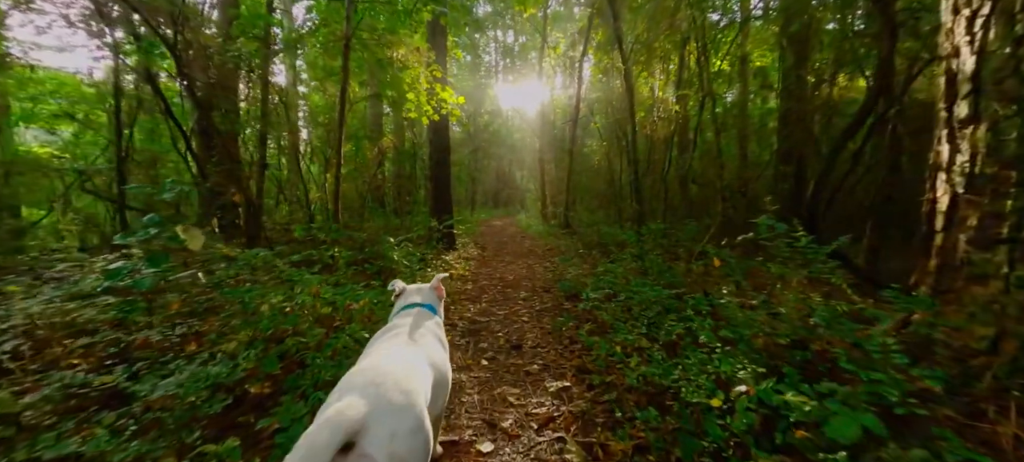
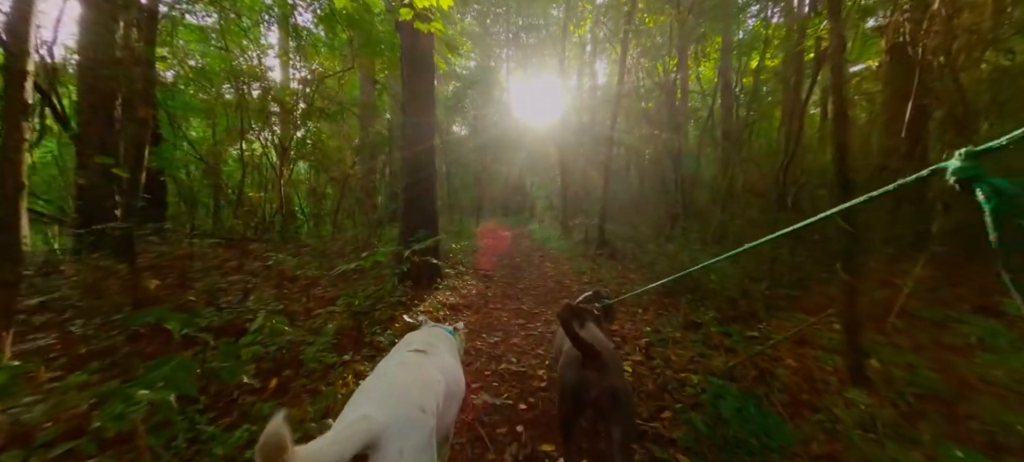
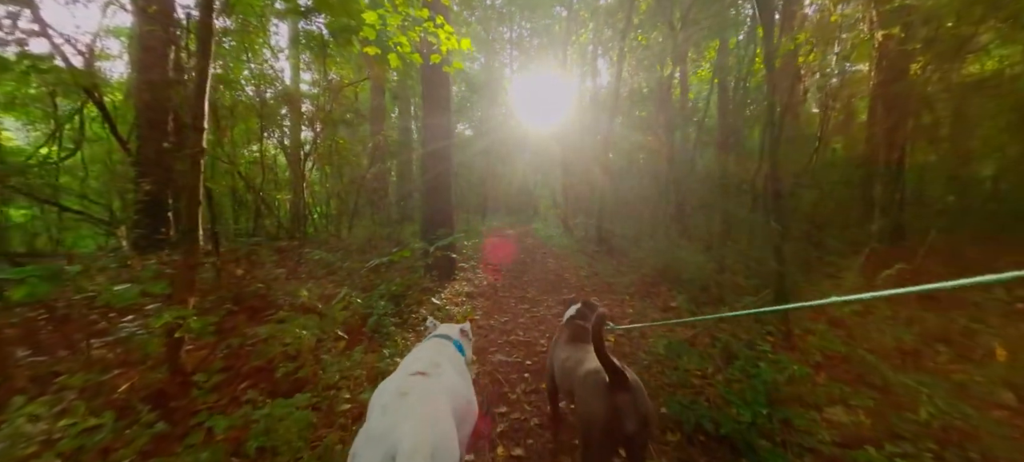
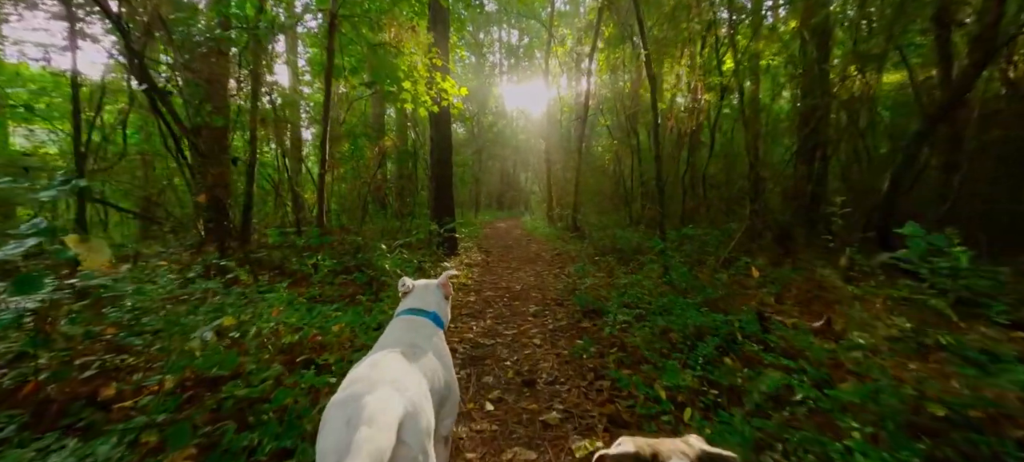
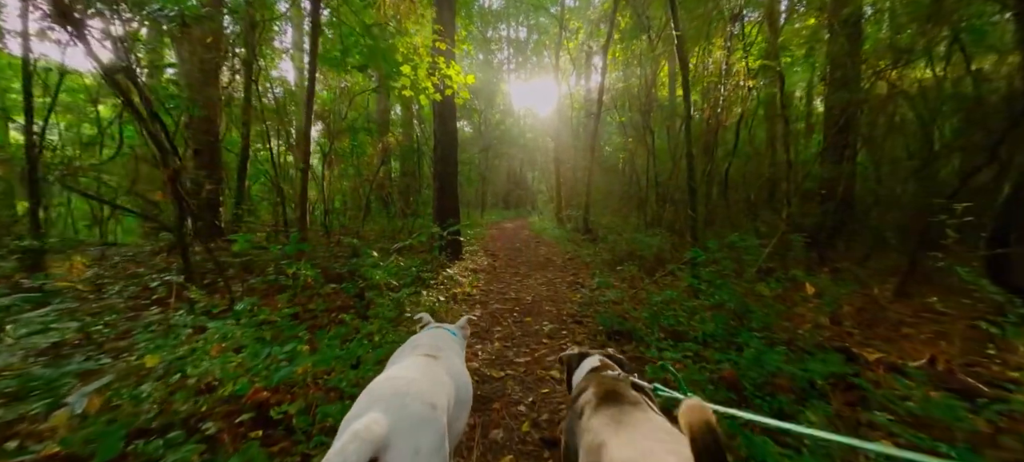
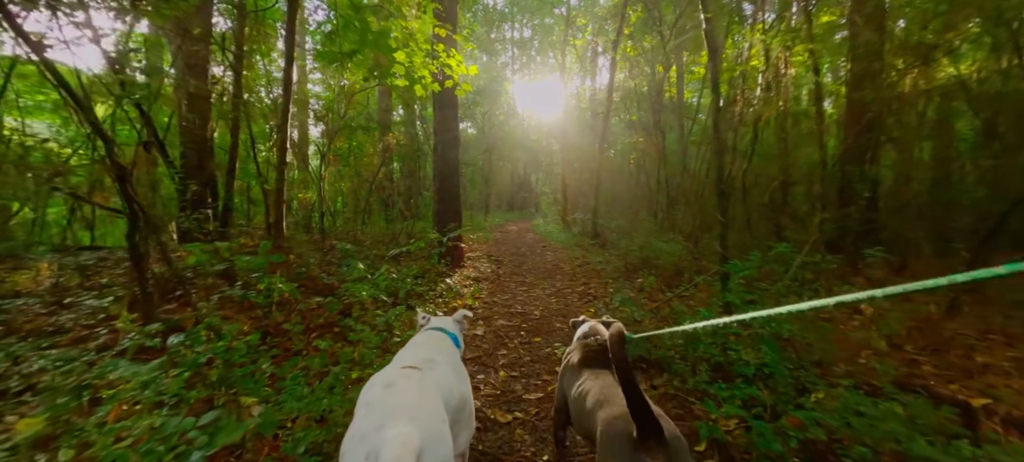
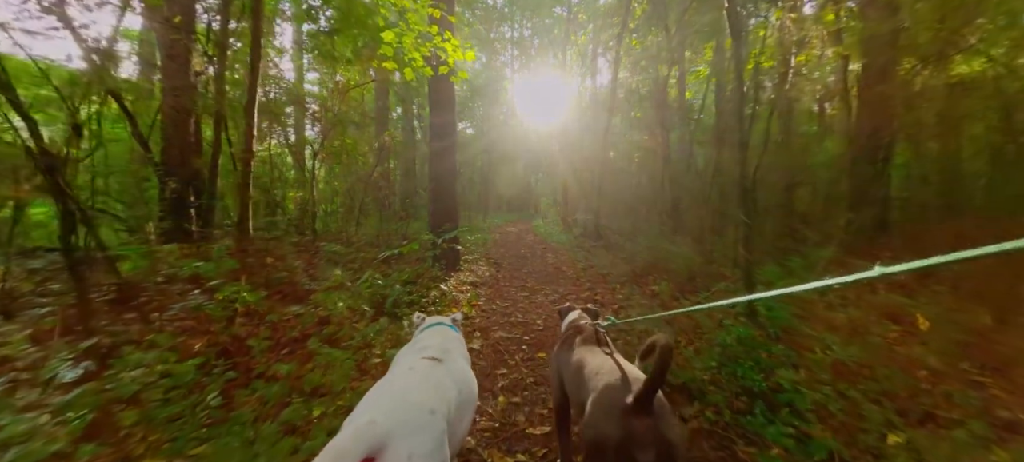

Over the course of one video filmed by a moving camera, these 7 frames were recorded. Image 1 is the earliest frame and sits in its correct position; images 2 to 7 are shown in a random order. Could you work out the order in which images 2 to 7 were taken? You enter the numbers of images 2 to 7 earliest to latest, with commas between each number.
4, 5, 6, 7, 3, 2
